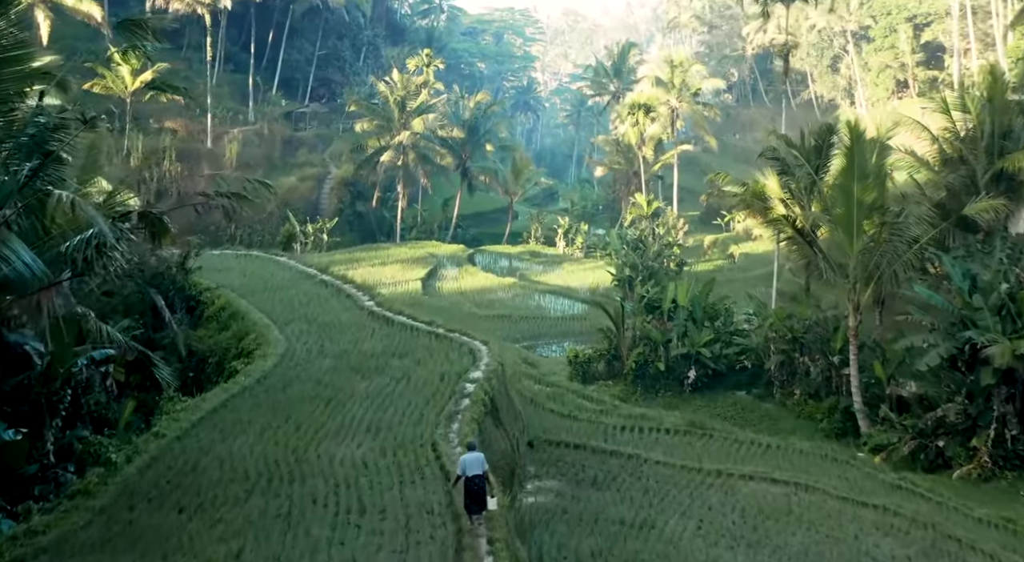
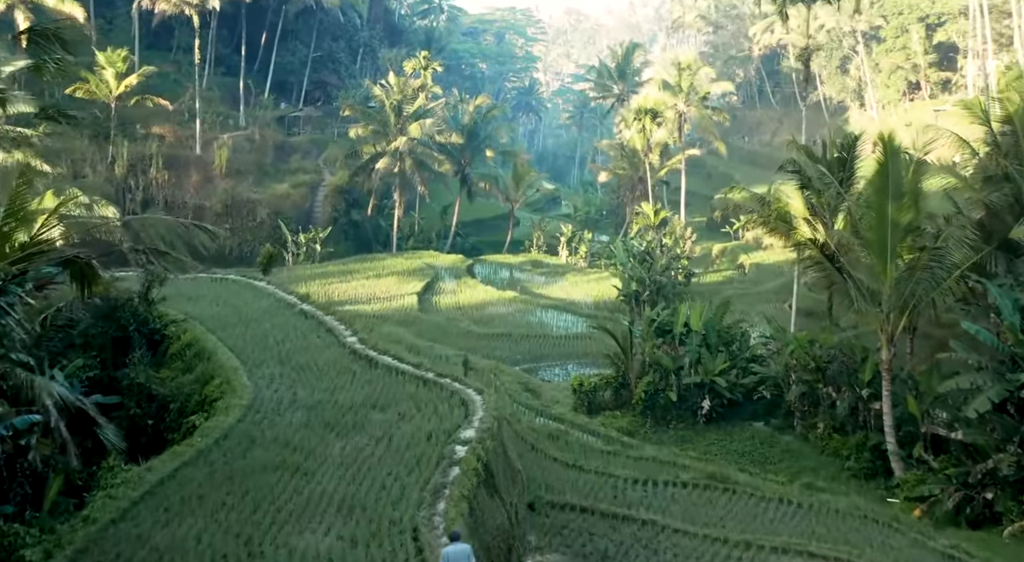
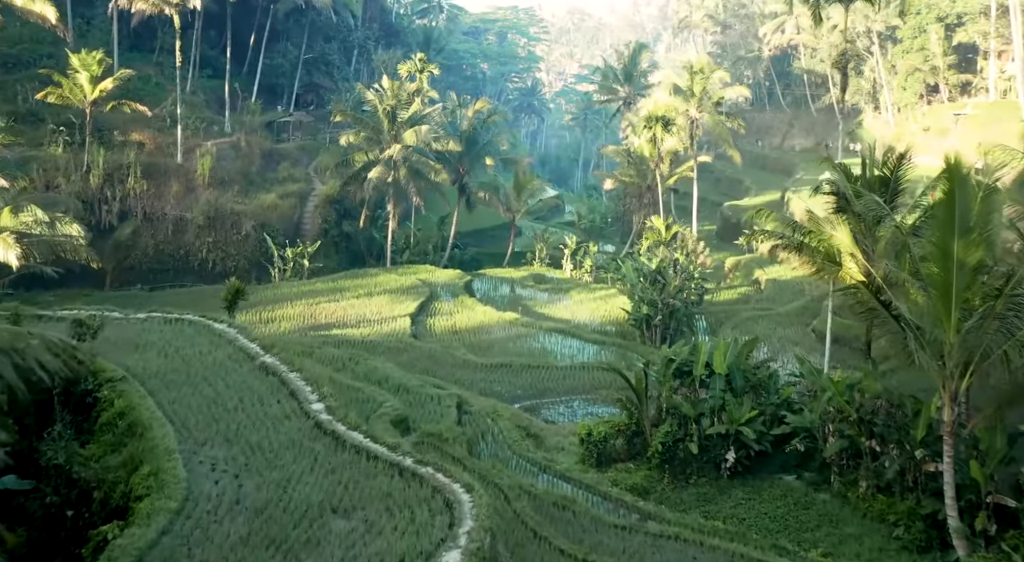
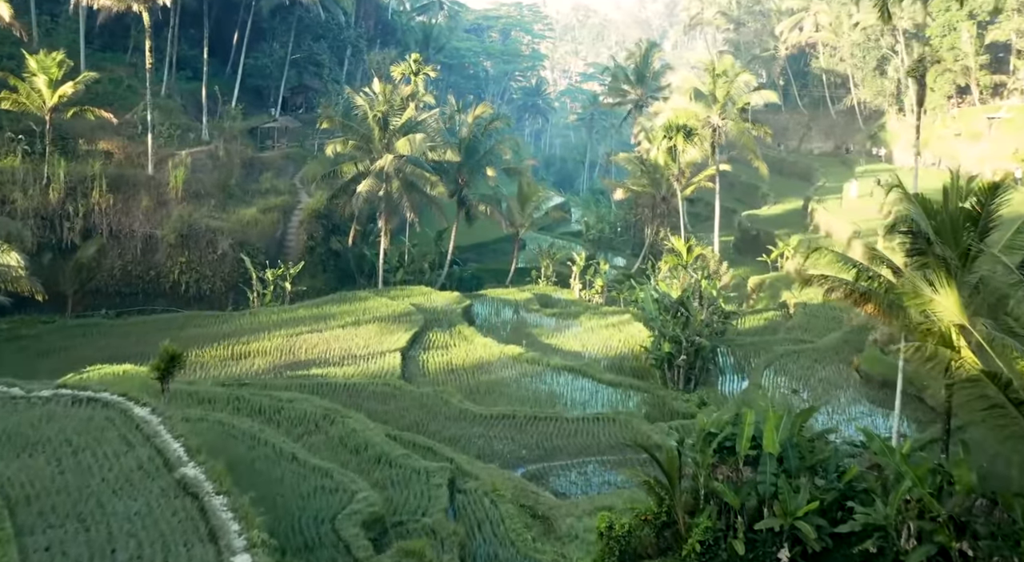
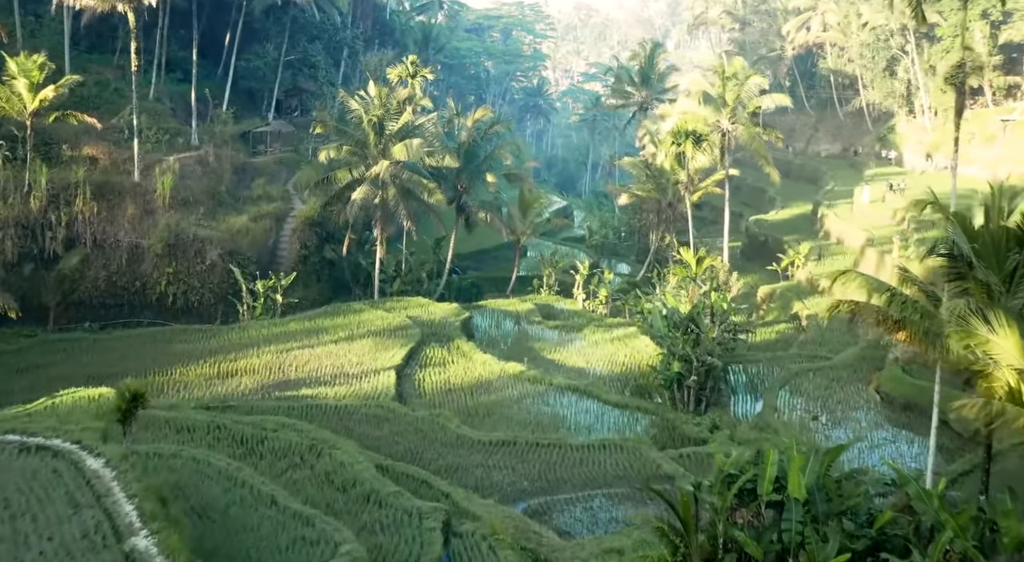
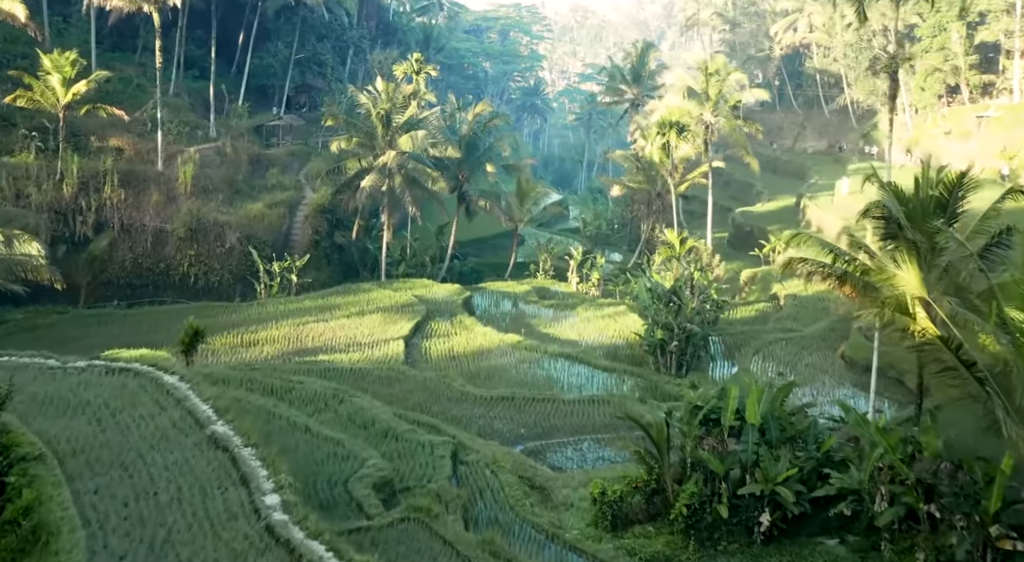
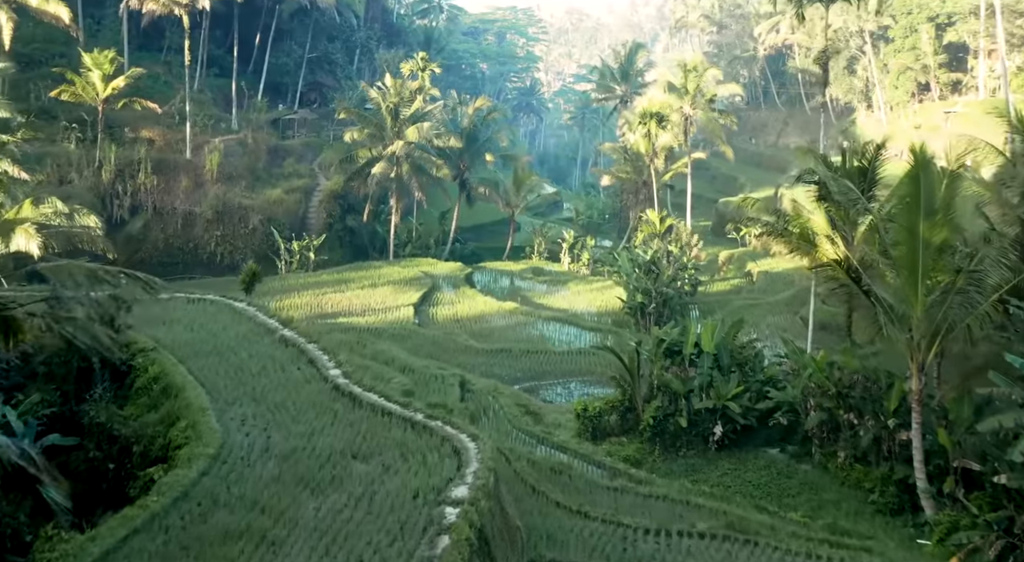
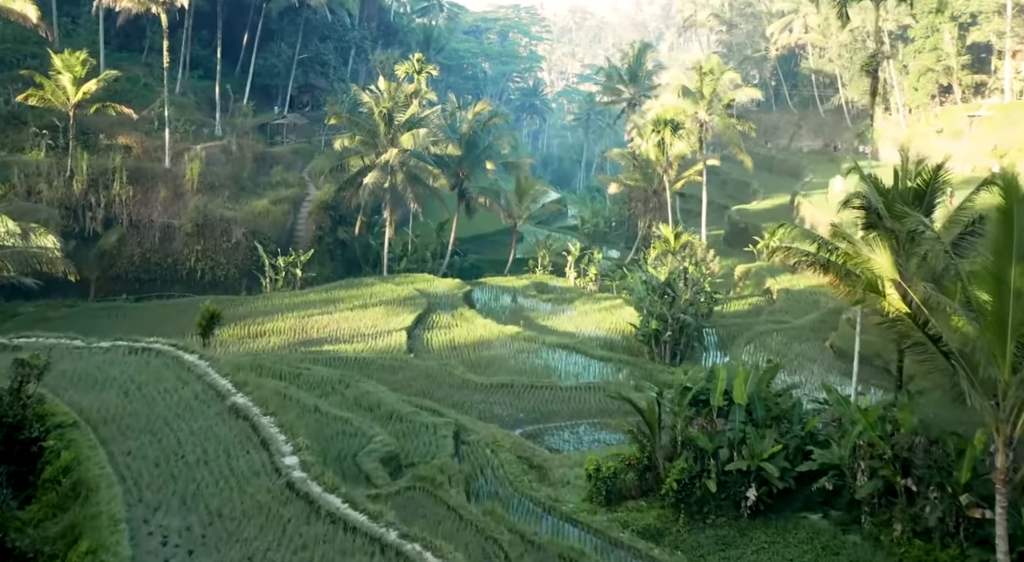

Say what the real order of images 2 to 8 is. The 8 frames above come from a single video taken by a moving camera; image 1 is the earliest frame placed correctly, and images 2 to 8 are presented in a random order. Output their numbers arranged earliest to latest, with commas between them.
2, 7, 3, 8, 6, 4, 5
